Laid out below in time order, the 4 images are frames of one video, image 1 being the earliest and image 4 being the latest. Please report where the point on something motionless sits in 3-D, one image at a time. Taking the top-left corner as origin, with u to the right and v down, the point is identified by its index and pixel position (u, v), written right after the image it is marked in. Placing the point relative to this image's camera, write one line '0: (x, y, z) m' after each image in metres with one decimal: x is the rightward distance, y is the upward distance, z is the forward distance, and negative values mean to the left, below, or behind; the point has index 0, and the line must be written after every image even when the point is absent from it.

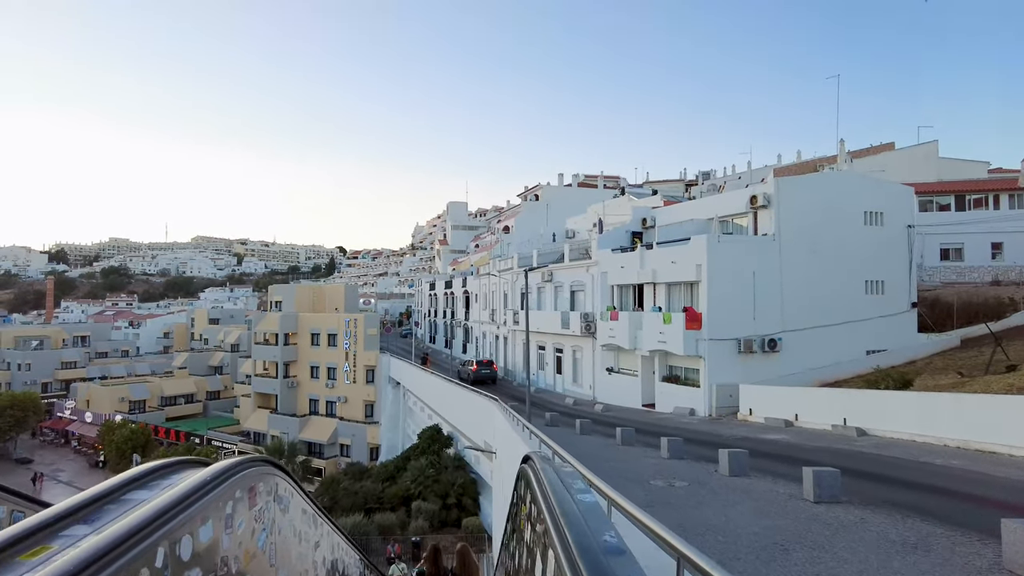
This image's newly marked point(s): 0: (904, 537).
0: (+3.8, -2.5, +6.4) m
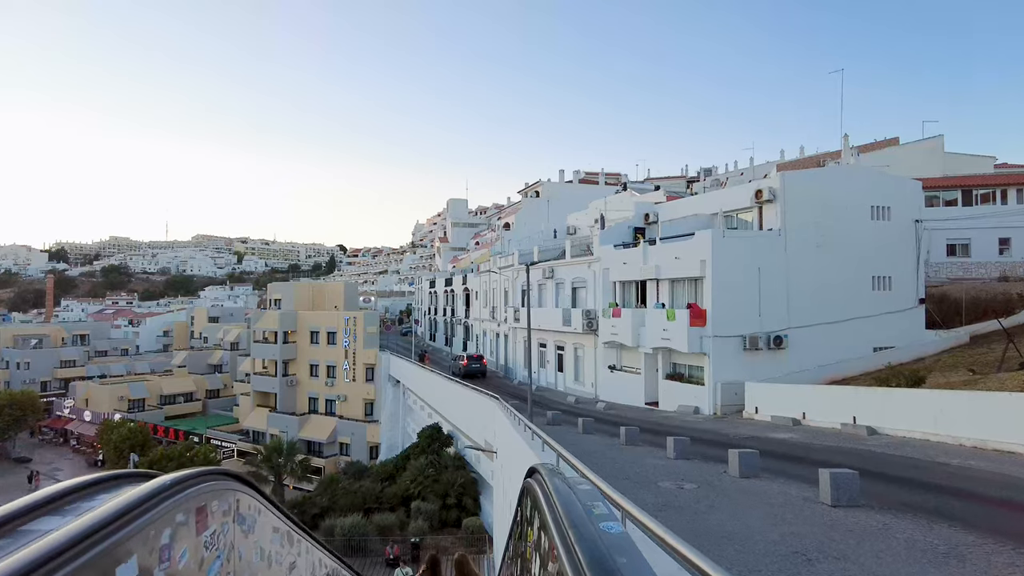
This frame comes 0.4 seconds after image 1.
0: (+3.9, -2.4, +6.0) m
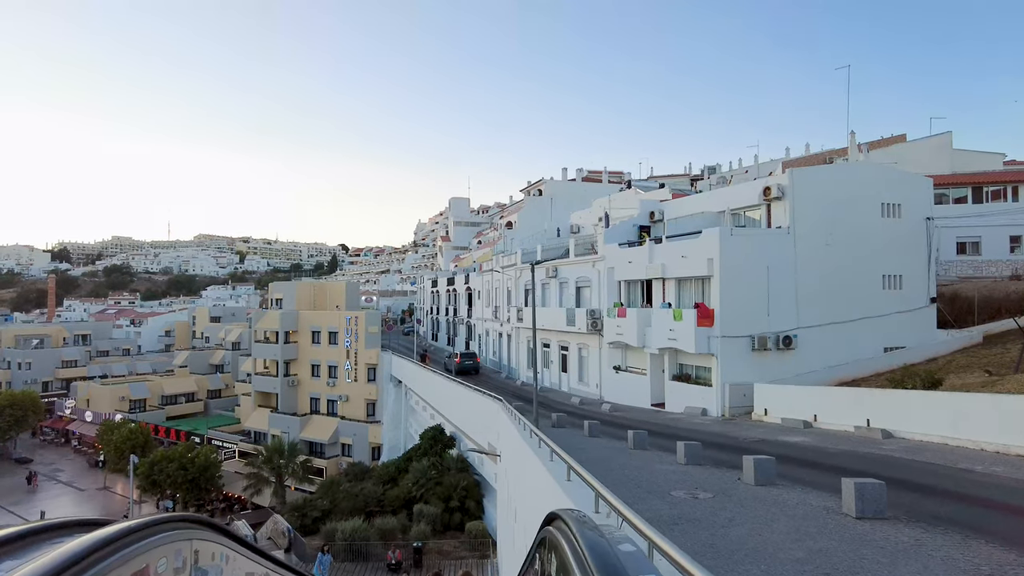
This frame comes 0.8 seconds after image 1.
0: (+3.9, -2.4, +5.6) m
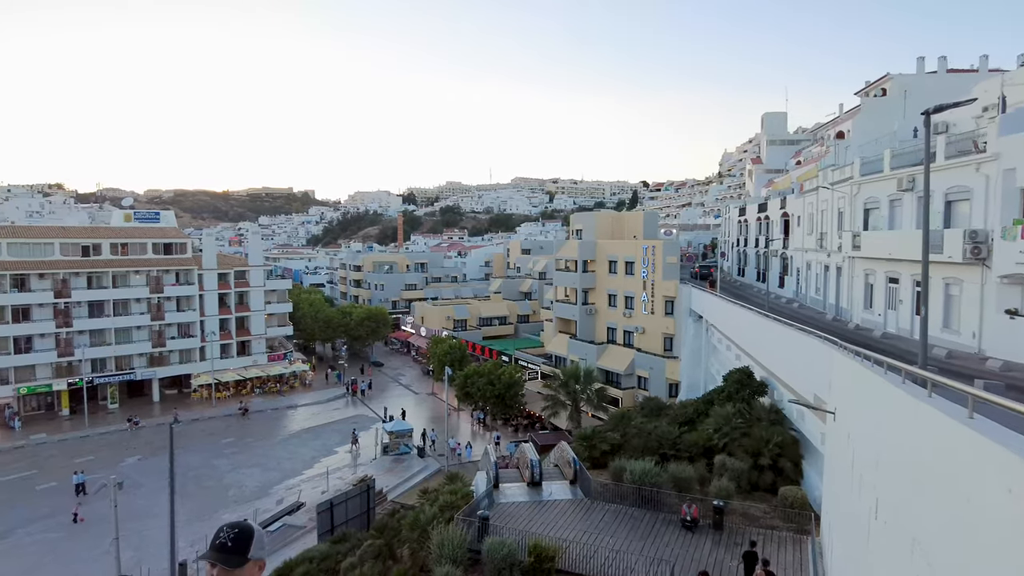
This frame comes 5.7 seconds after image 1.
0: (+5.2, -1.6, +0.4) m
